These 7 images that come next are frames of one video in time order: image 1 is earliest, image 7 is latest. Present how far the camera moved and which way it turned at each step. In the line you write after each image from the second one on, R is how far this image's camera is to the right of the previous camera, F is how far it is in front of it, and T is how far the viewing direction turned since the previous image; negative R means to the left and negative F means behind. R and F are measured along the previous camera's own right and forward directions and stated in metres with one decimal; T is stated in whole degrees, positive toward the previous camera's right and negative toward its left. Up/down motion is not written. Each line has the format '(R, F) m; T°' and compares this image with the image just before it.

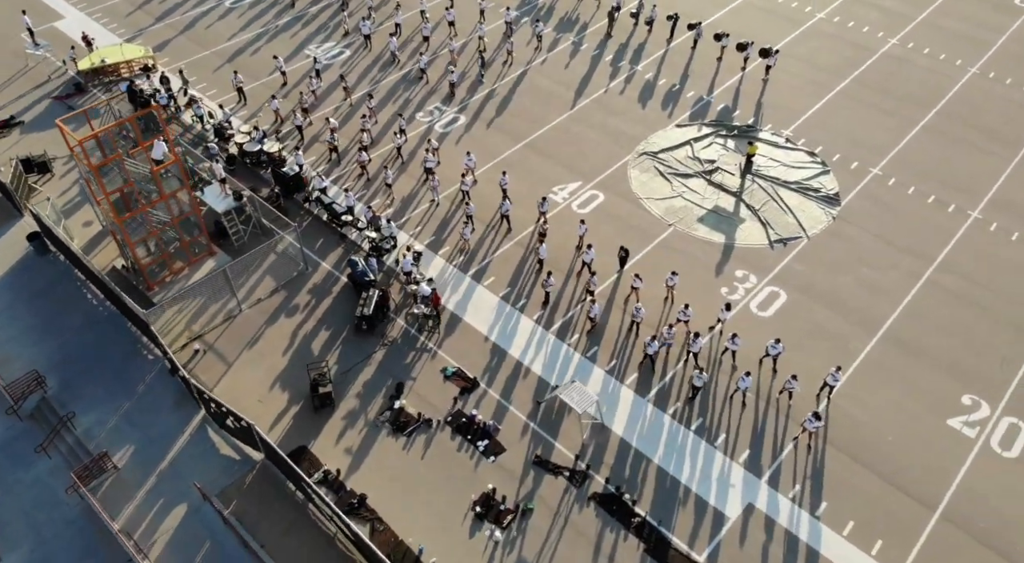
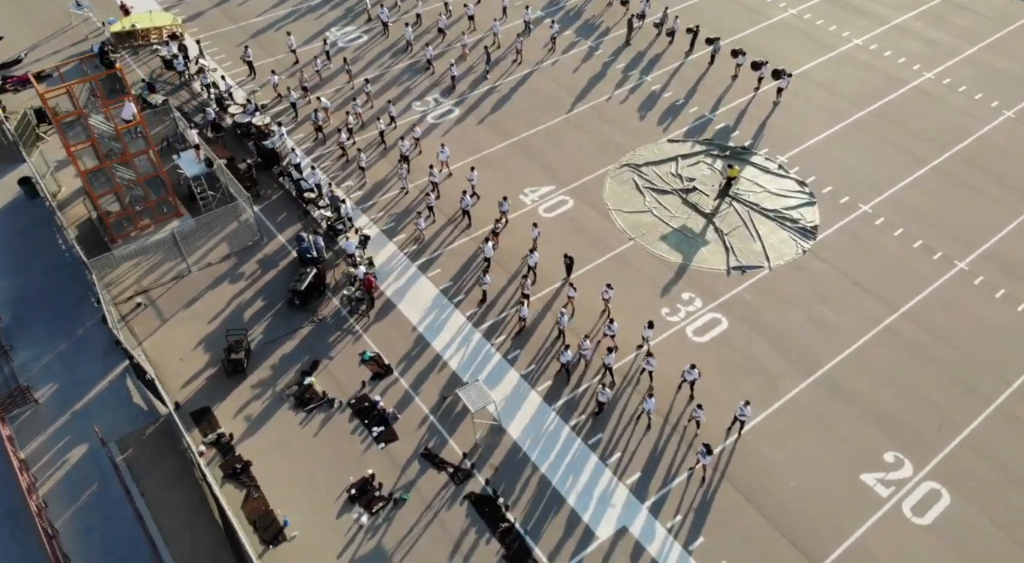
(+4.6, +0.2) m; -7°
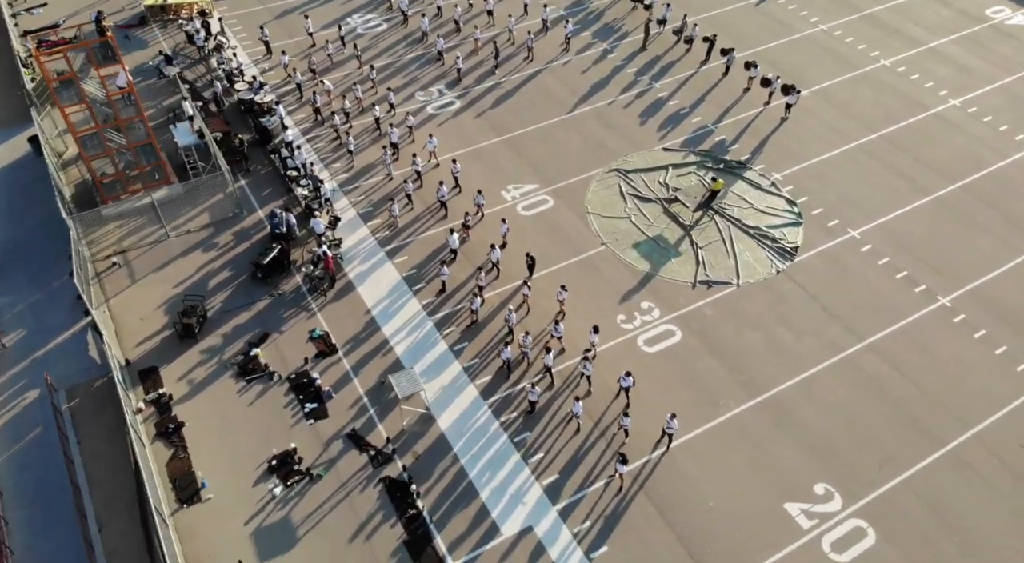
(+3.3, 0.0) m; -5°
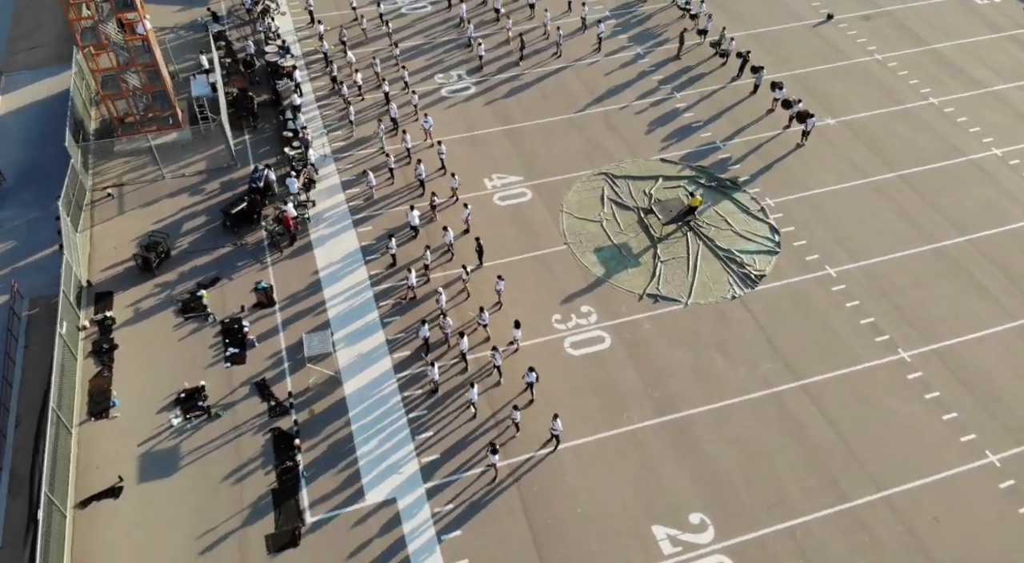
(+5.3, +0.1) m; -9°
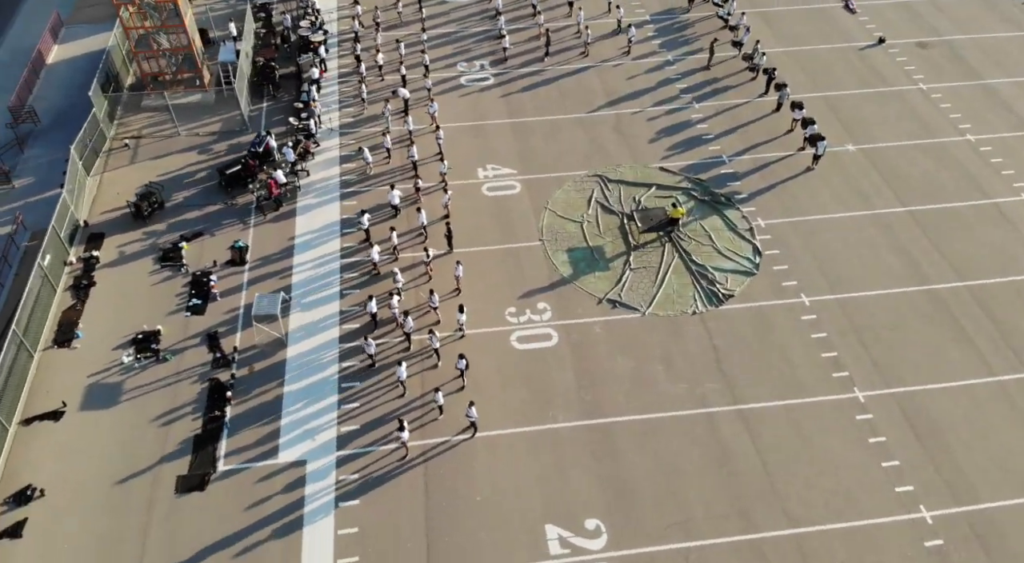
(+4.1, +0.1) m; -7°
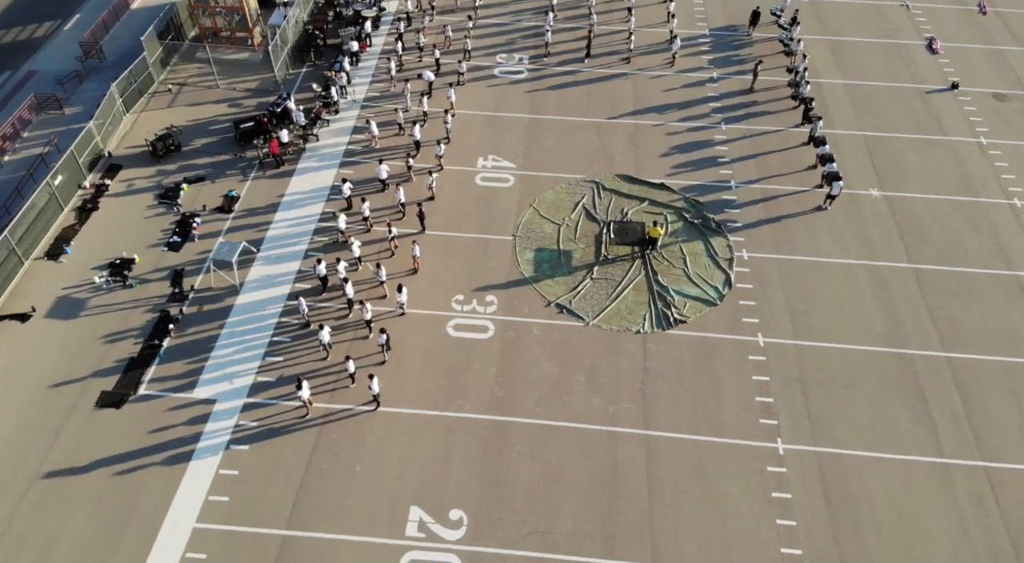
(+5.5, +0.4) m; -10°
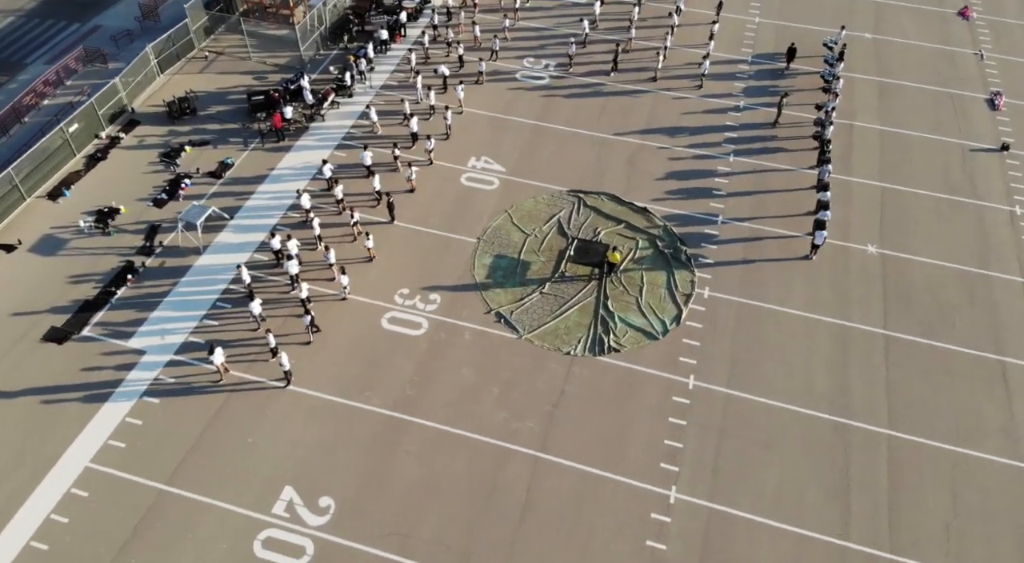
(+5.1, +0.6) m; -9°
